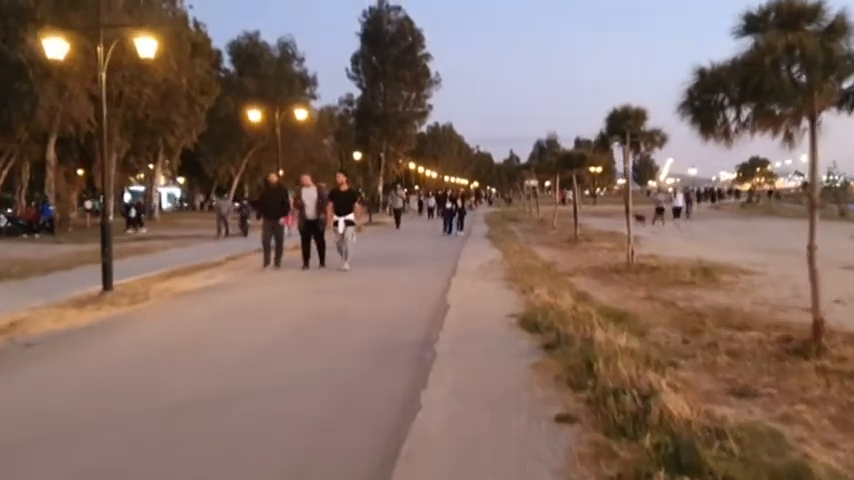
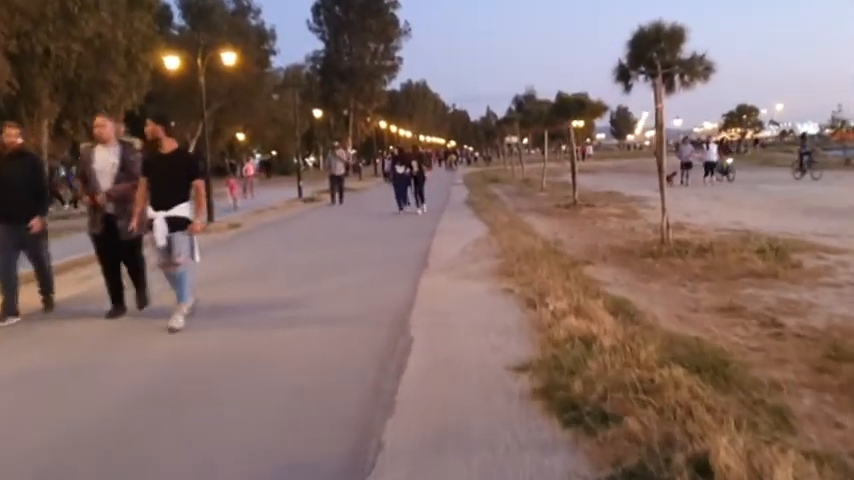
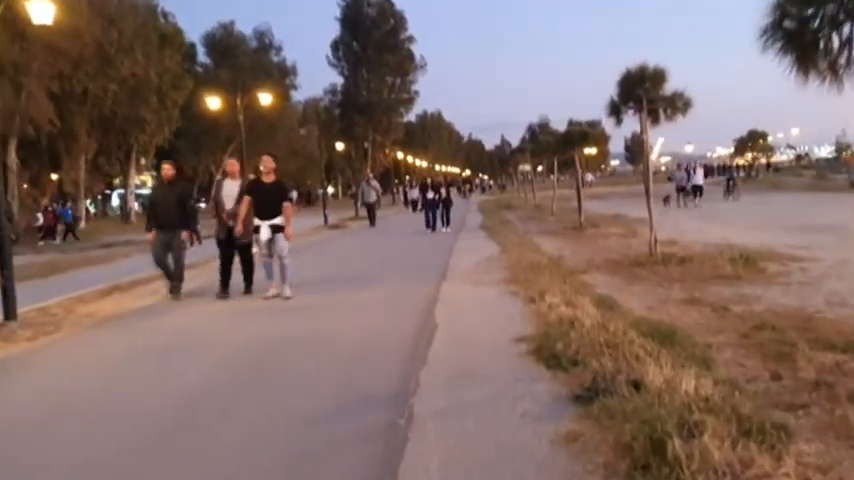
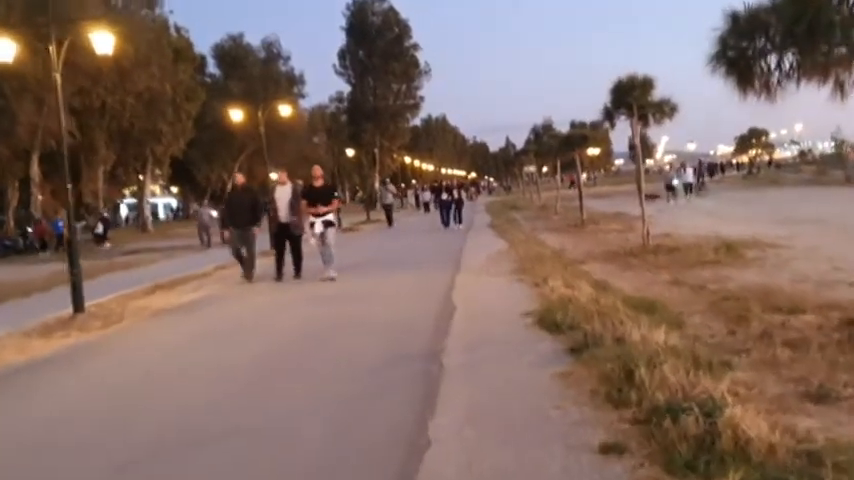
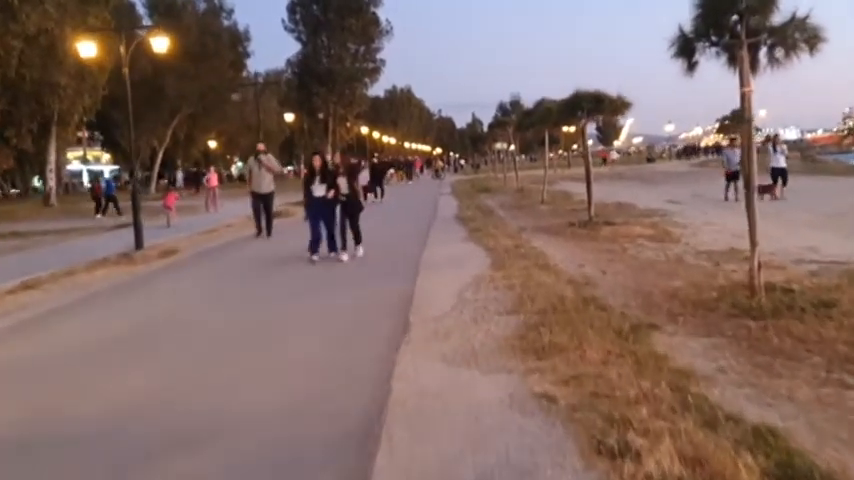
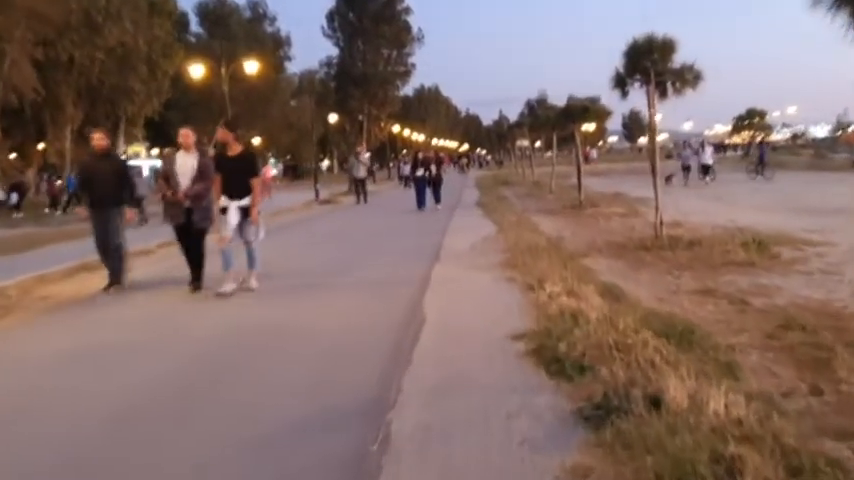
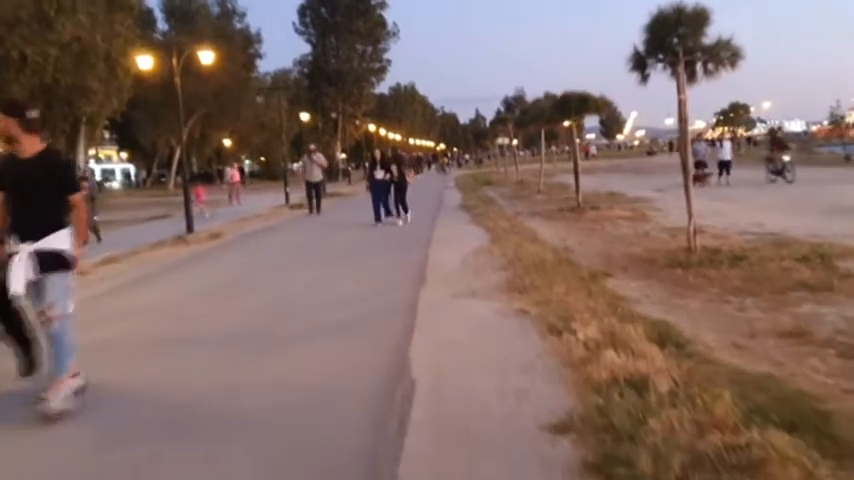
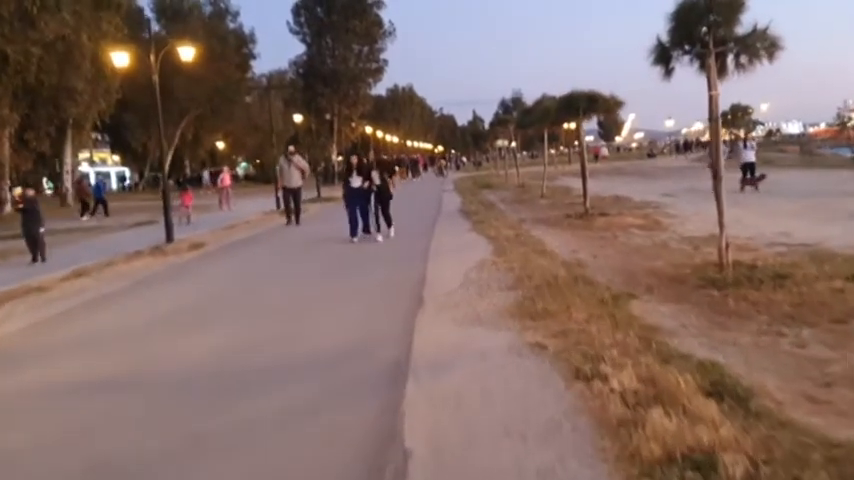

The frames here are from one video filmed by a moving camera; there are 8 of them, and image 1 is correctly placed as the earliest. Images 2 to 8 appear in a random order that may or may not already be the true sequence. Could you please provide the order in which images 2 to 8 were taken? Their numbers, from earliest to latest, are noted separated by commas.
4, 3, 6, 2, 7, 8, 5
